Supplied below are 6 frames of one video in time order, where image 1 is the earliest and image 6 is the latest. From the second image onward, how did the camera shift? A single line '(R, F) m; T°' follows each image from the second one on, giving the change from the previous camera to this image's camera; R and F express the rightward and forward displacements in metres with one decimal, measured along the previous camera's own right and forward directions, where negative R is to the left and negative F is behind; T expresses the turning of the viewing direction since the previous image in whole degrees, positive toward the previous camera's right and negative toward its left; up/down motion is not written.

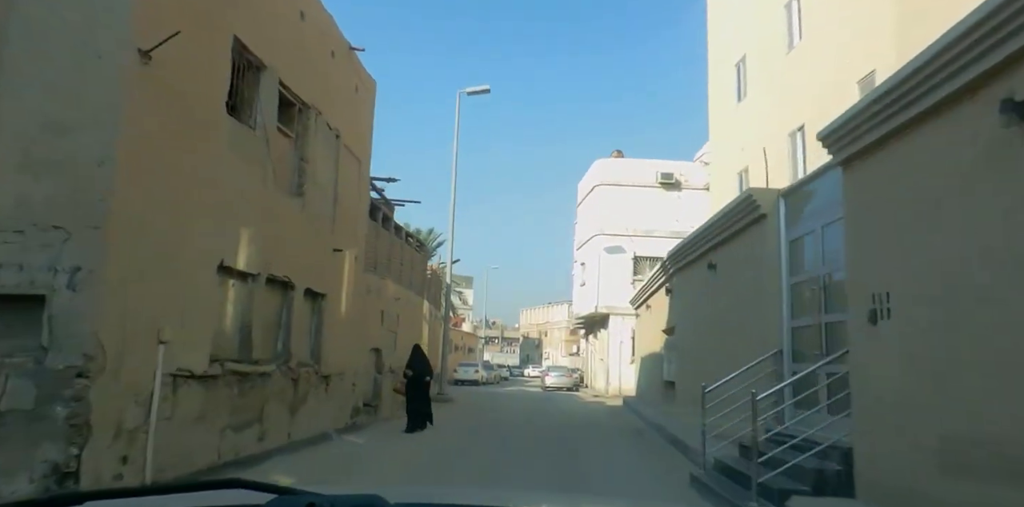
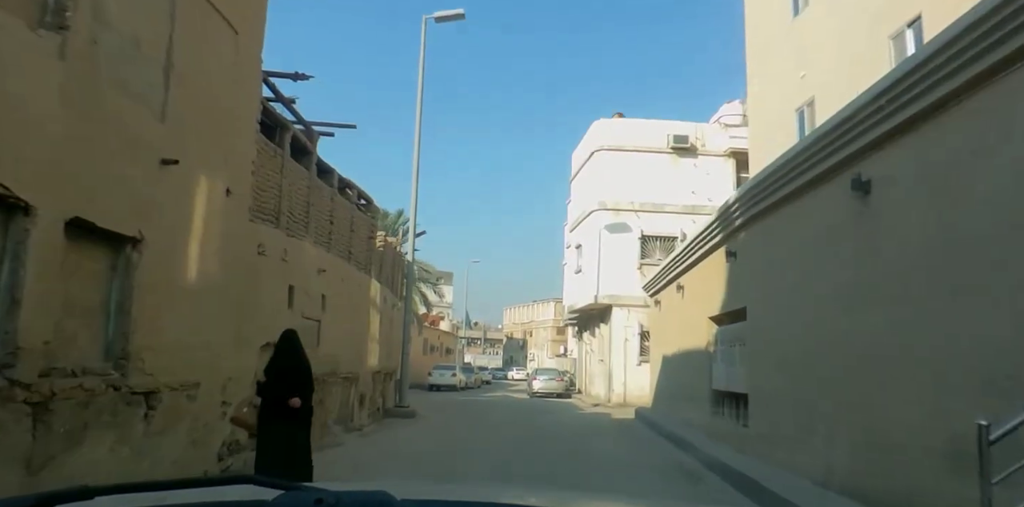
(+0.1, +5.8) m; +1°
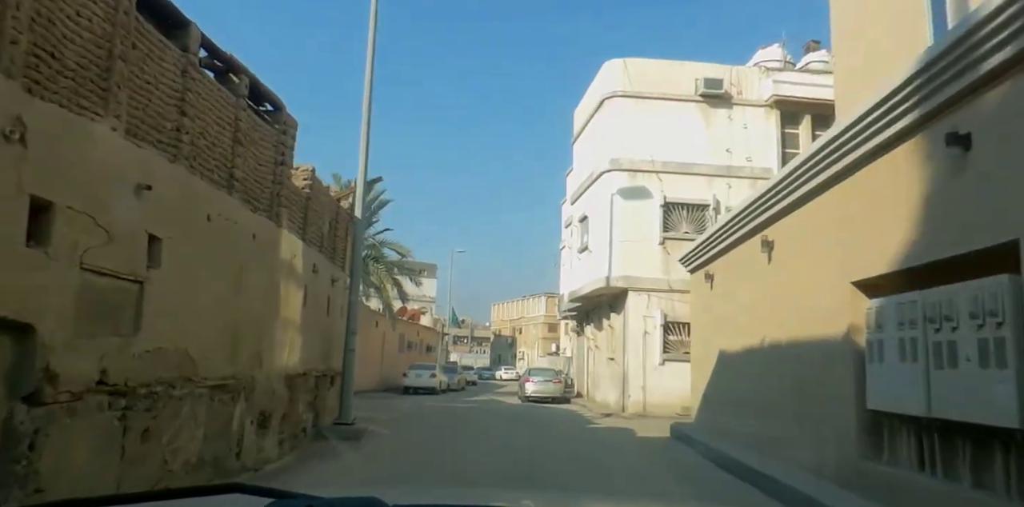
(0.0, +5.6) m; +1°
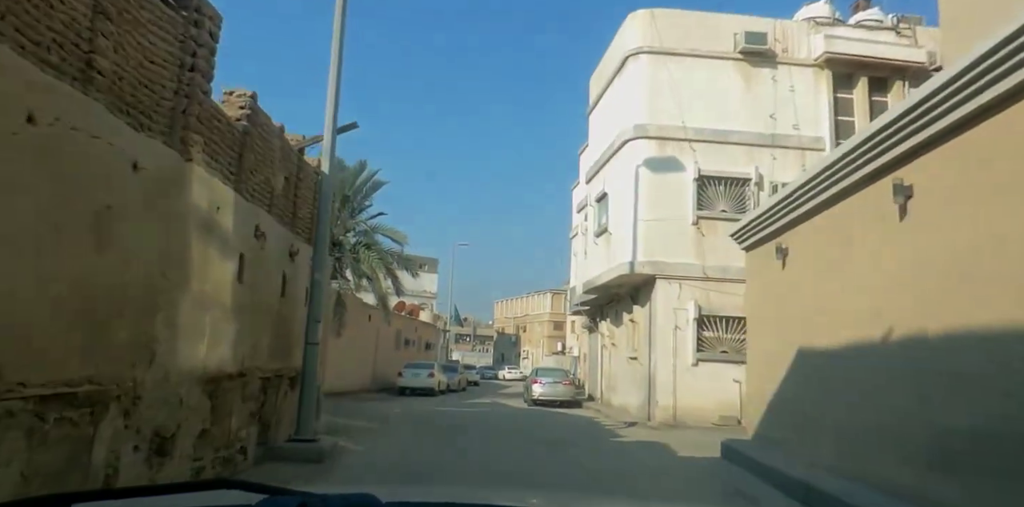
(-0.1, +3.0) m; 0°
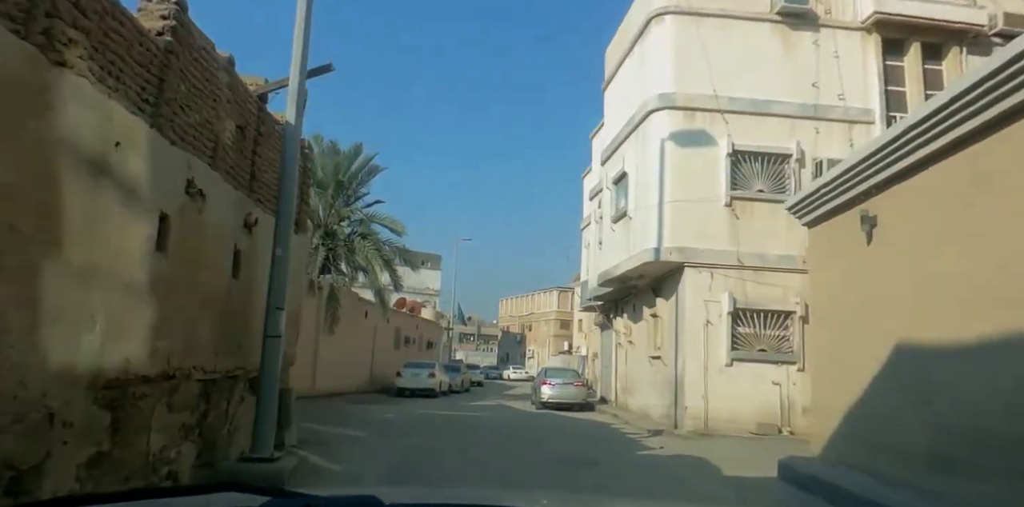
(-0.1, +2.1) m; 0°
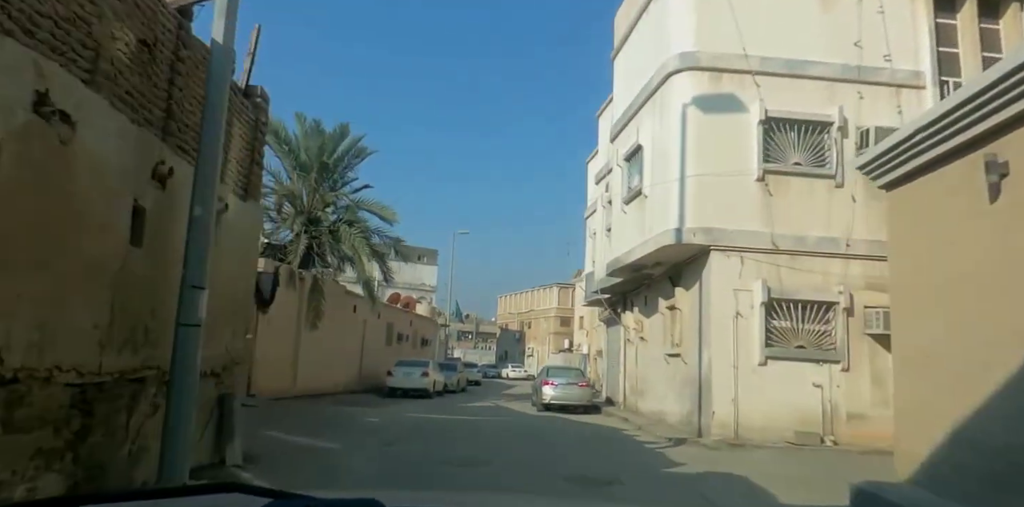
(0.0, +2.1) m; 0°
